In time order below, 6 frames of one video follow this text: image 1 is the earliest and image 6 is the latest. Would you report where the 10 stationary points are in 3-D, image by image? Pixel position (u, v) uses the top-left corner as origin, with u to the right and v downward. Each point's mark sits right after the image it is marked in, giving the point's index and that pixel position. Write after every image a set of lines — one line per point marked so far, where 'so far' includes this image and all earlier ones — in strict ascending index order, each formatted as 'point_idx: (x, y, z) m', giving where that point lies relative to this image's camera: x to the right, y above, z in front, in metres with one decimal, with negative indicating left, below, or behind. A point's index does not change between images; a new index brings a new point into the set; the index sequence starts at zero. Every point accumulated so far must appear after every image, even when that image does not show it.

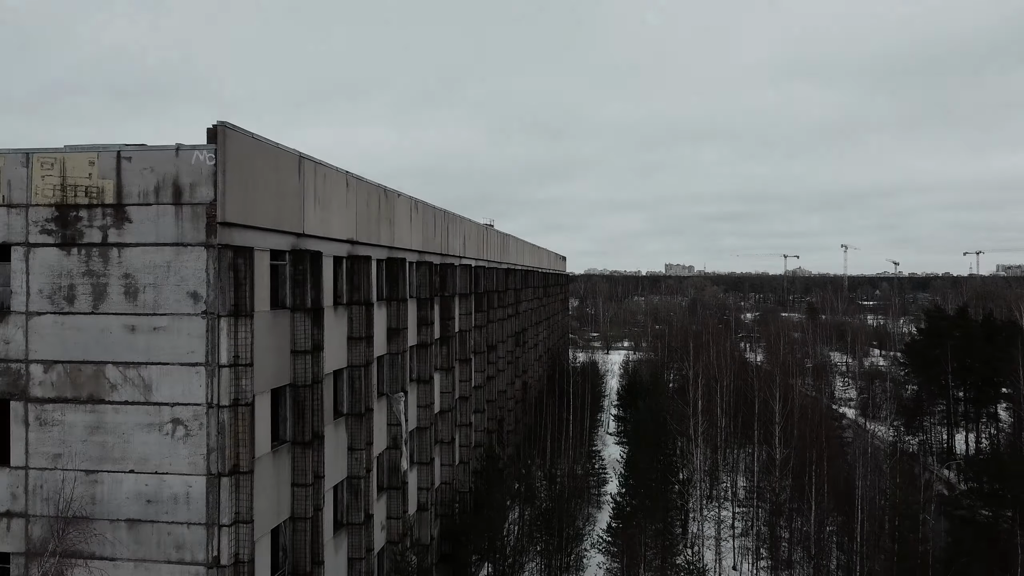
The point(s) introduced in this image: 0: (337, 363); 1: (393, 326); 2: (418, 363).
0: (-2.8, -1.2, +13.0) m
1: (-2.3, -0.8, +15.9) m
2: (-2.1, -1.7, +18.2) m
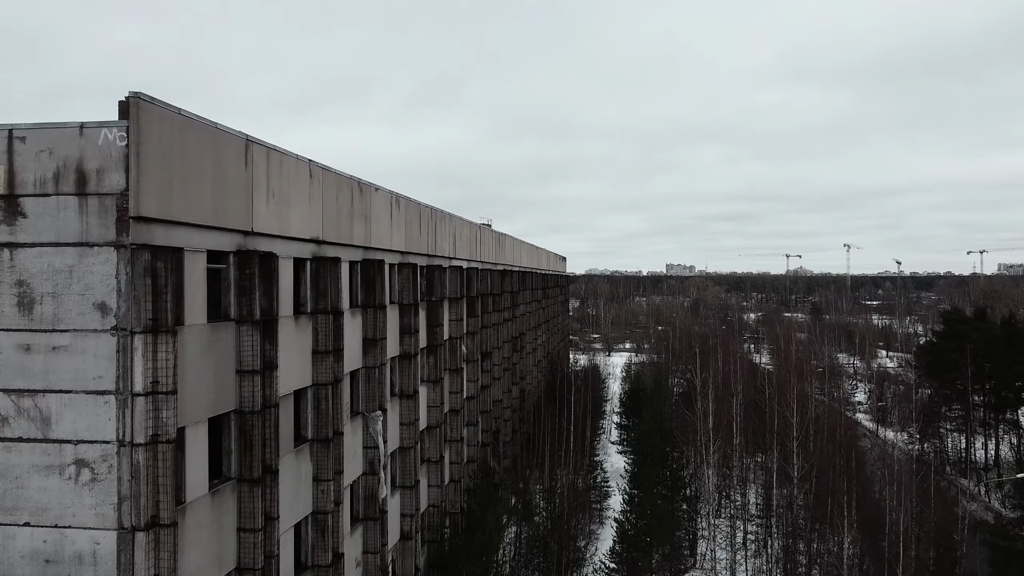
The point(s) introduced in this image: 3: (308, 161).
0: (-3.0, -1.3, +11.2) m
1: (-2.5, -0.9, +14.1) m
2: (-2.3, -1.8, +16.4) m
3: (-2.9, +1.8, +11.5) m
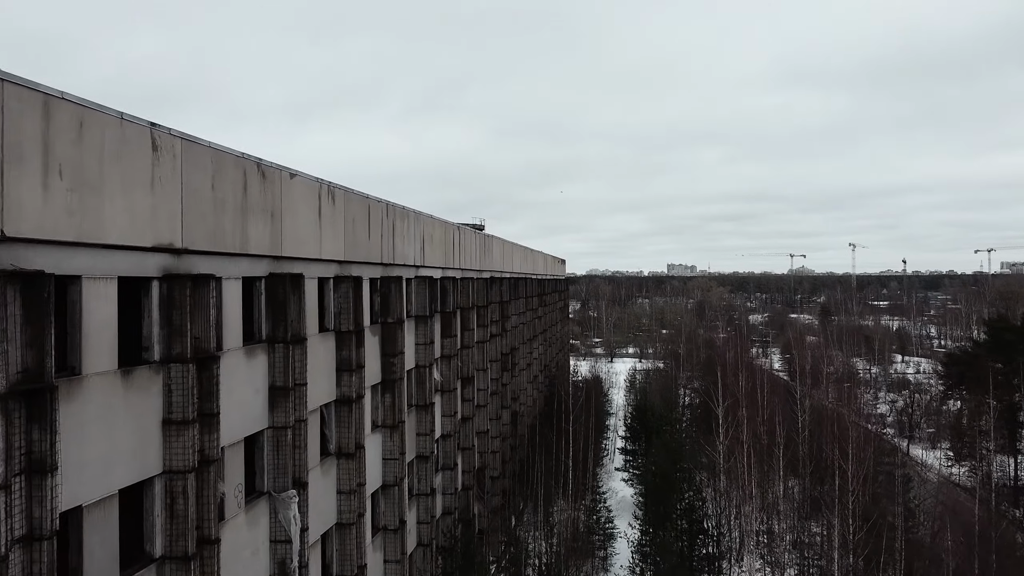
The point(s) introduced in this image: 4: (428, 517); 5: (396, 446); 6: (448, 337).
0: (-3.4, -1.6, +7.1) m
1: (-2.9, -1.2, +10.0) m
2: (-2.6, -2.1, +12.3) m
3: (-3.3, +1.5, +7.4) m
4: (-1.8, -4.8, +16.9) m
5: (-2.1, -2.8, +14.5) m
6: (-1.5, -1.2, +19.1) m
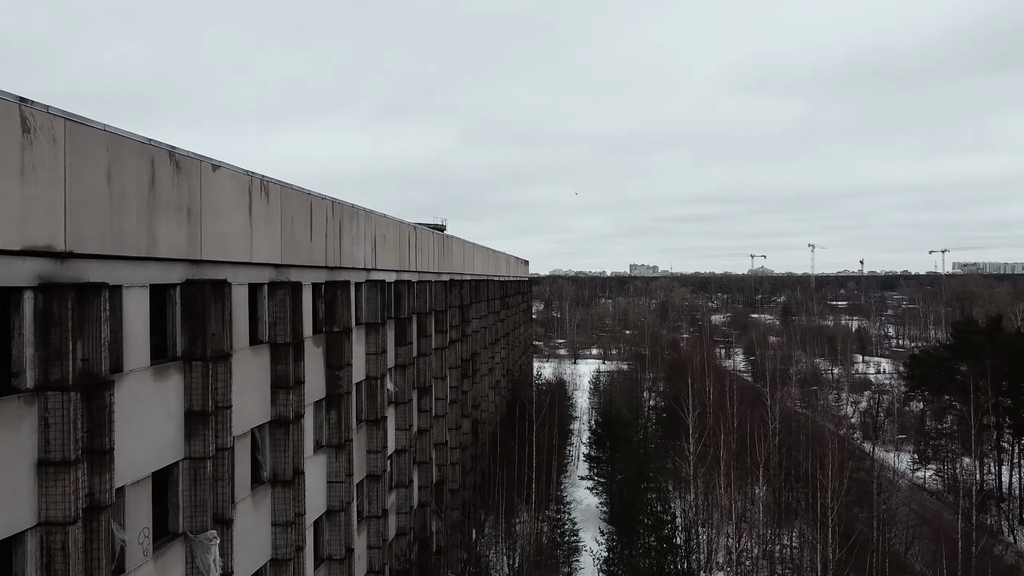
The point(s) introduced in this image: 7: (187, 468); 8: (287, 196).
0: (-3.7, -1.7, +5.7) m
1: (-3.4, -1.3, +8.6) m
2: (-3.2, -2.2, +10.9) m
3: (-3.7, +1.4, +6.0) m
4: (-2.6, -4.9, +15.6) m
5: (-2.8, -2.9, +13.2) m
6: (-2.4, -1.3, +17.8) m
7: (-3.5, -1.9, +8.6) m
8: (-3.1, +1.3, +11.3) m
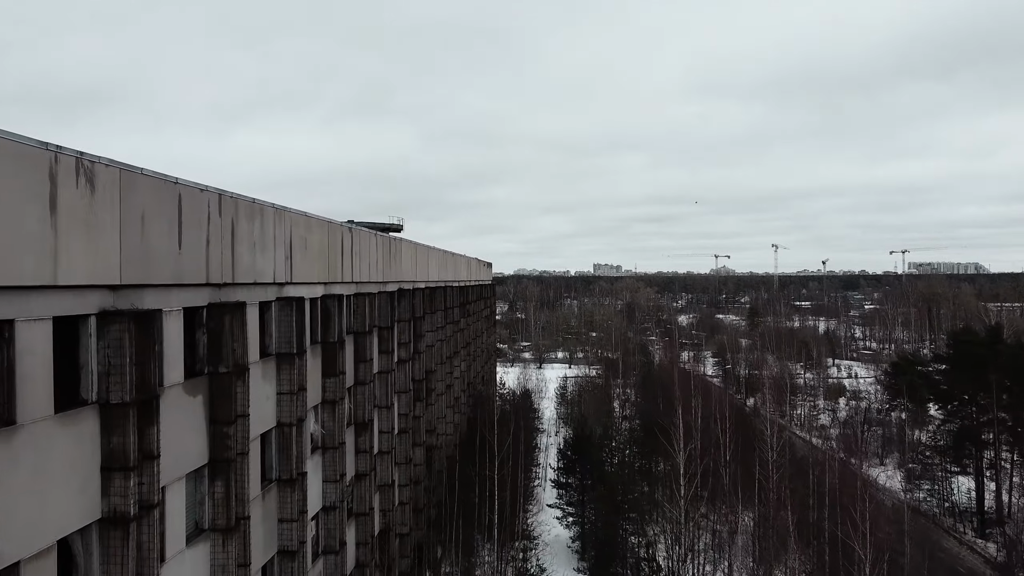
0: (-4.0, -2.0, +2.2) m
1: (-3.7, -1.6, +5.1) m
2: (-3.7, -2.5, +7.4) m
3: (-3.9, +1.1, +2.4) m
4: (-3.2, -5.2, +12.1) m
5: (-3.4, -3.2, +9.7) m
6: (-3.2, -1.5, +14.3) m
7: (-3.8, -2.2, +5.1) m
8: (-3.6, +1.0, +7.7) m
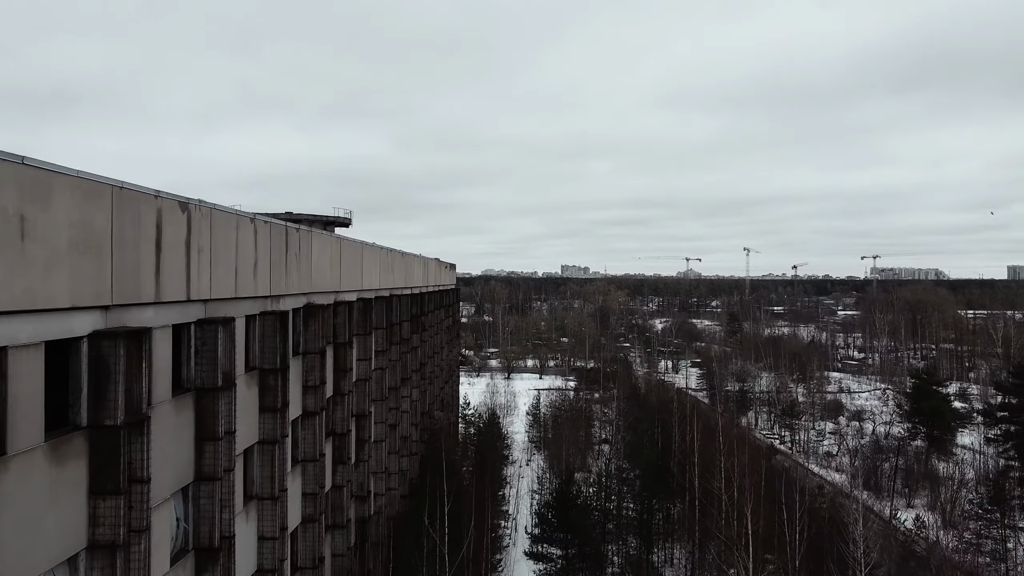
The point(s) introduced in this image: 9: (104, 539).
0: (-3.9, -2.3, -4.9) m
1: (-3.7, -1.8, -2.0) m
2: (-3.8, -2.8, +0.3) m
3: (-3.8, +0.8, -4.7) m
4: (-3.6, -5.4, +5.0) m
5: (-3.6, -3.5, +2.6) m
6: (-3.6, -1.8, +7.2) m
7: (-3.8, -2.5, -2.1) m
8: (-3.7, +0.7, +0.6) m
9: (-3.6, -2.2, +7.2) m
